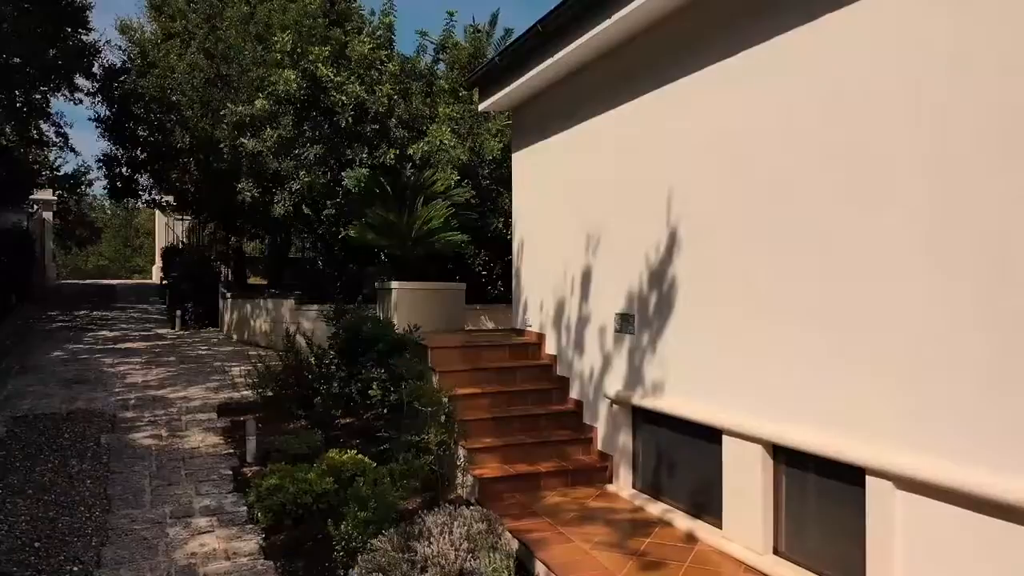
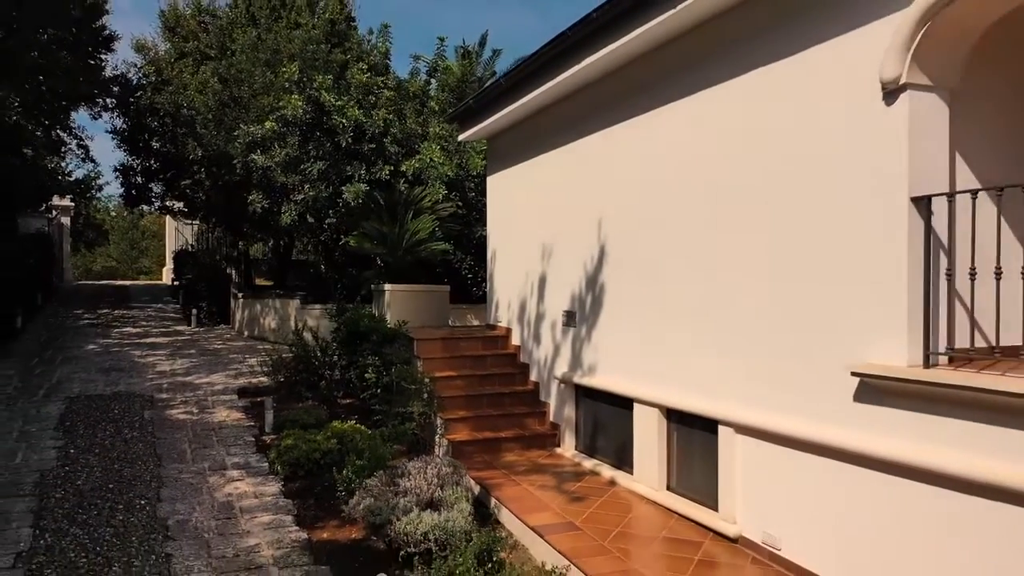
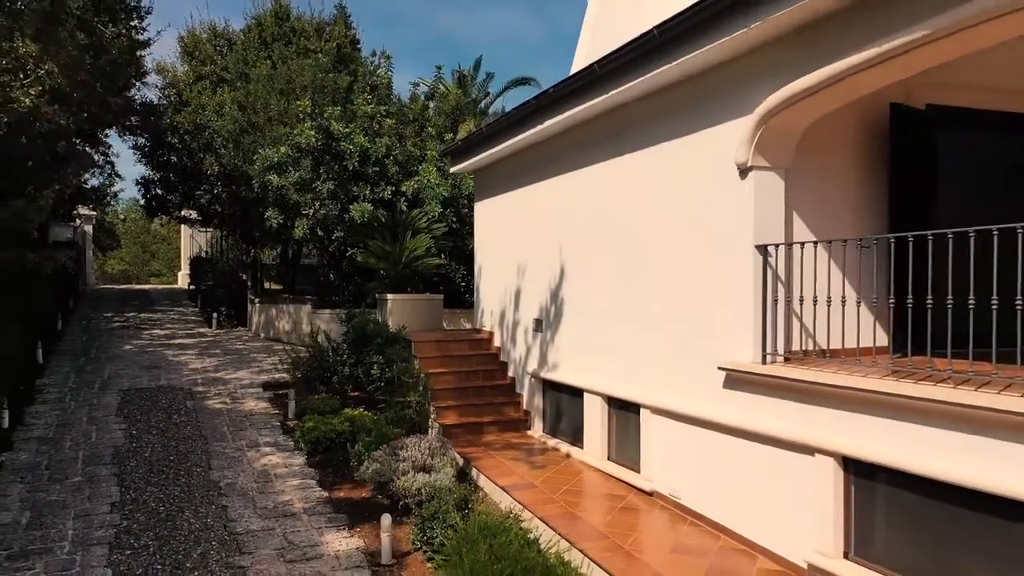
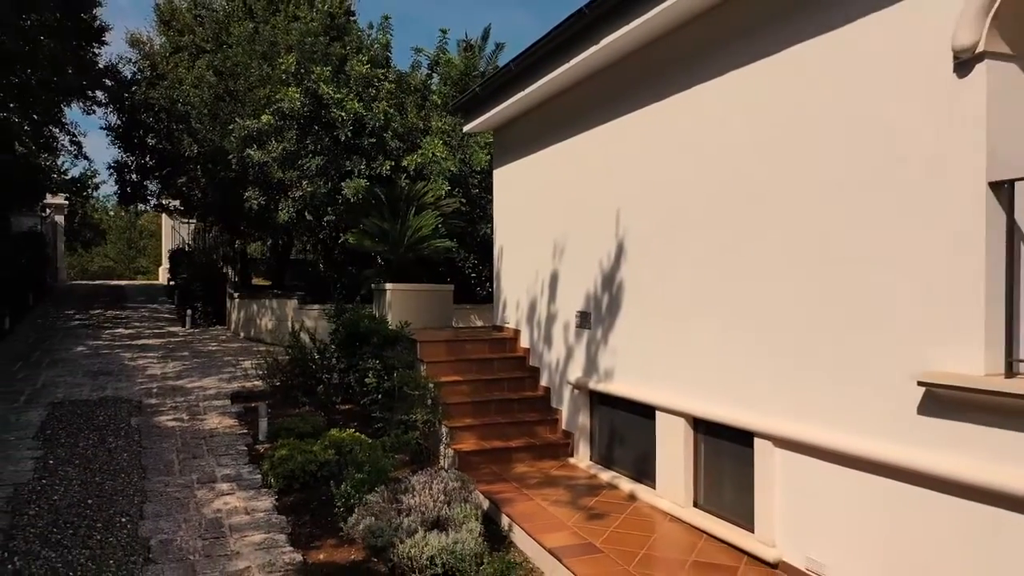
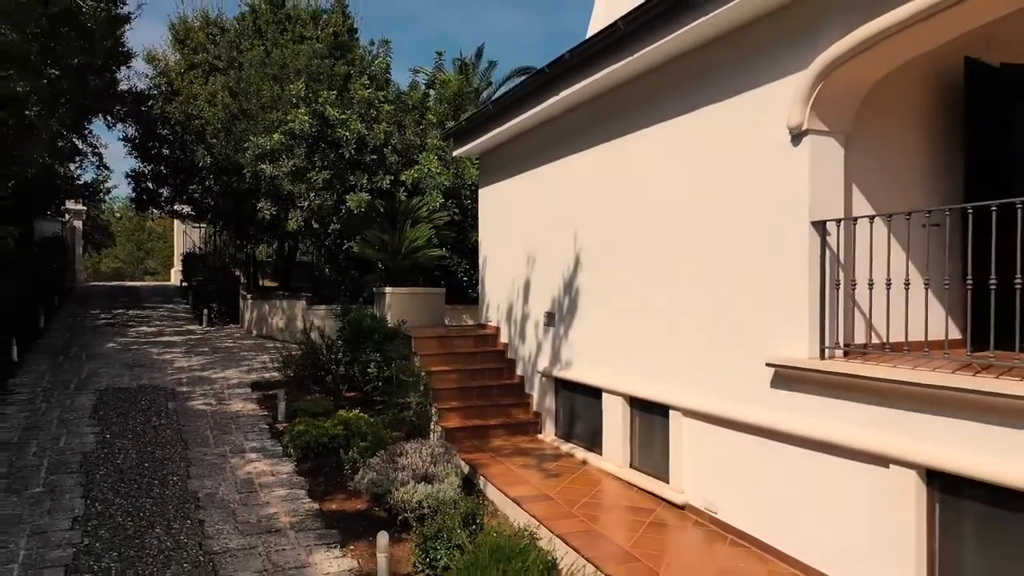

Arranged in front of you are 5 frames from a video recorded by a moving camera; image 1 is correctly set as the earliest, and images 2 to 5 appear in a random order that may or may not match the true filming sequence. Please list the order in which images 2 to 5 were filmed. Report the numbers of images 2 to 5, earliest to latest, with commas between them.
4, 2, 5, 3
